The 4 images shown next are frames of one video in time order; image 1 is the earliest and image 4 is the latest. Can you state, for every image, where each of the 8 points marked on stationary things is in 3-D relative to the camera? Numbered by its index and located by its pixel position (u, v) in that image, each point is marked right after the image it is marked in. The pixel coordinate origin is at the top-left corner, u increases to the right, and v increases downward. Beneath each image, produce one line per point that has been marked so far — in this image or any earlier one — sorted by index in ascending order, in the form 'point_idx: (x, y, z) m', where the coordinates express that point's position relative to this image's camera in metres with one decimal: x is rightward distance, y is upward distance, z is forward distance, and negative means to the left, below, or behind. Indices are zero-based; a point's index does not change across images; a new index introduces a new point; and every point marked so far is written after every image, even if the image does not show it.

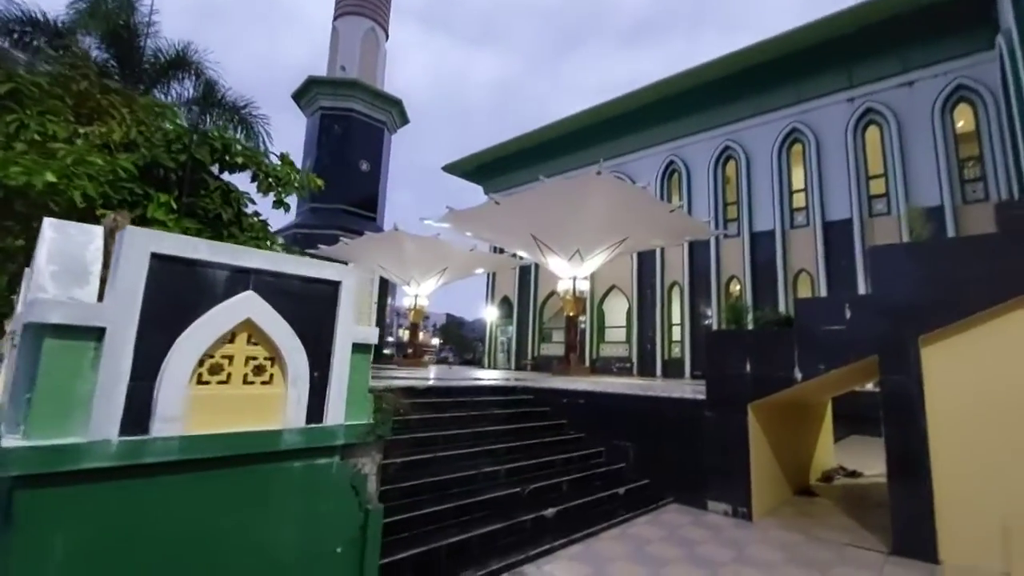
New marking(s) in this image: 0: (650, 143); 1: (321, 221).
0: (+4.7, +4.9, +16.9) m
1: (-7.4, +2.6, +19.9) m
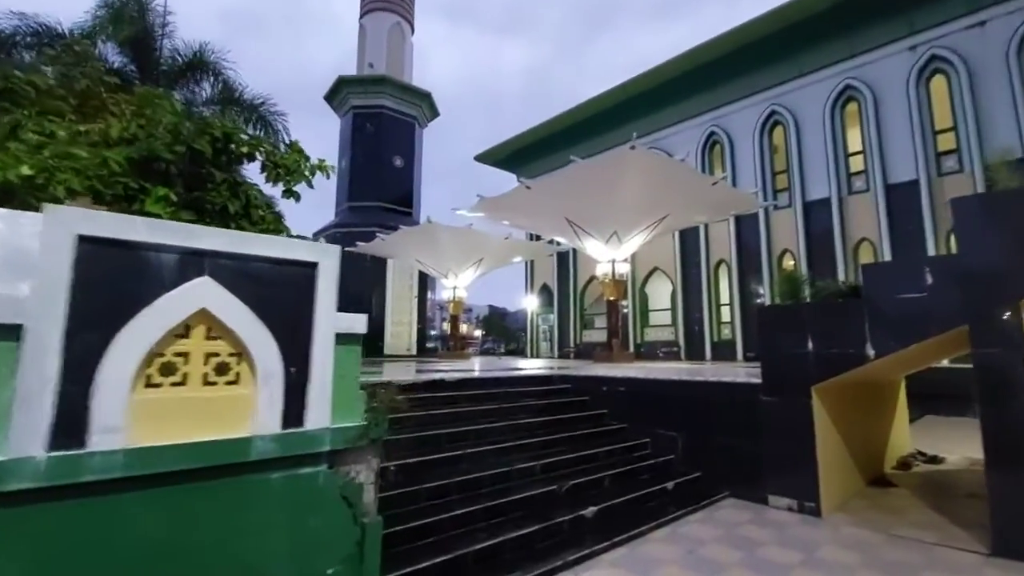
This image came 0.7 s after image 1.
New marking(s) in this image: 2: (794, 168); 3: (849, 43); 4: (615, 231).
0: (+5.7, +5.5, +16.1) m
1: (-6.0, +2.7, +20.1) m
2: (+7.6, +3.2, +13.6) m
3: (+8.6, +6.2, +12.9) m
4: (+2.4, +1.4, +11.9) m
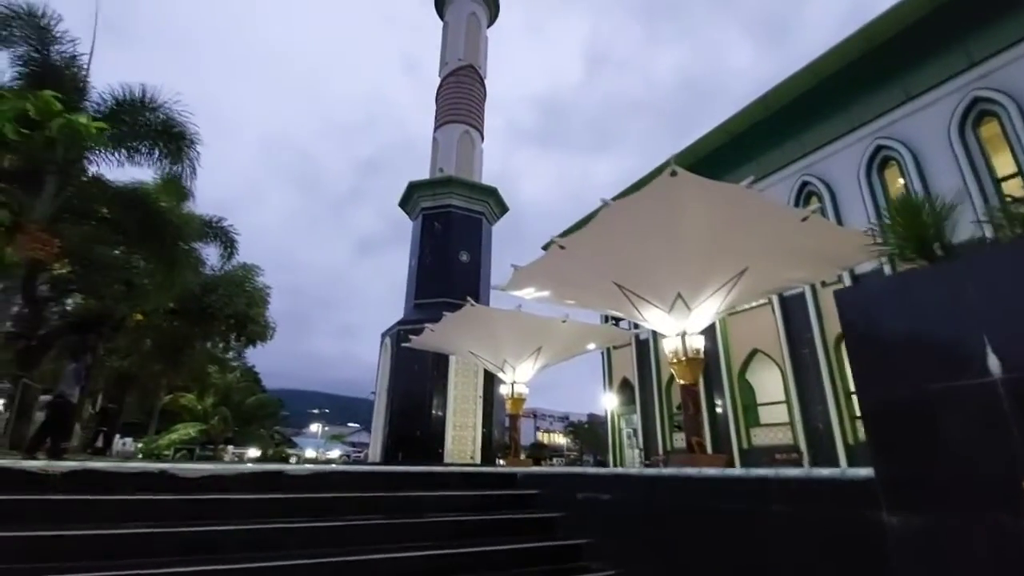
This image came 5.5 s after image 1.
0: (+7.1, +3.3, +13.7) m
1: (-3.5, -1.0, +19.2) m
2: (+8.4, +1.7, +10.4) m
3: (+9.3, +4.9, +10.3) m
4: (+3.1, -0.1, +9.5) m
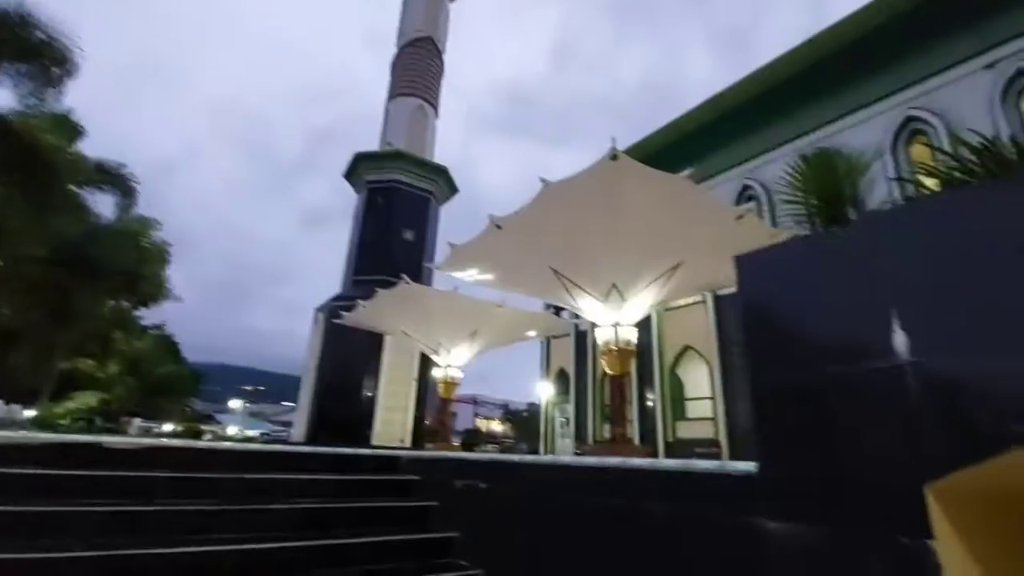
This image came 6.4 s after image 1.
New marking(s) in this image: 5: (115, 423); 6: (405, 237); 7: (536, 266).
0: (+5.6, +3.3, +13.9) m
1: (-5.7, -0.1, +18.4) m
2: (+7.2, +1.6, +10.8) m
3: (+8.3, +4.6, +10.6) m
4: (+1.9, +0.1, +9.3) m
5: (-12.1, -4.1, +15.4) m
6: (-4.2, +2.0, +19.3) m
7: (+0.5, +0.4, +9.7) m
